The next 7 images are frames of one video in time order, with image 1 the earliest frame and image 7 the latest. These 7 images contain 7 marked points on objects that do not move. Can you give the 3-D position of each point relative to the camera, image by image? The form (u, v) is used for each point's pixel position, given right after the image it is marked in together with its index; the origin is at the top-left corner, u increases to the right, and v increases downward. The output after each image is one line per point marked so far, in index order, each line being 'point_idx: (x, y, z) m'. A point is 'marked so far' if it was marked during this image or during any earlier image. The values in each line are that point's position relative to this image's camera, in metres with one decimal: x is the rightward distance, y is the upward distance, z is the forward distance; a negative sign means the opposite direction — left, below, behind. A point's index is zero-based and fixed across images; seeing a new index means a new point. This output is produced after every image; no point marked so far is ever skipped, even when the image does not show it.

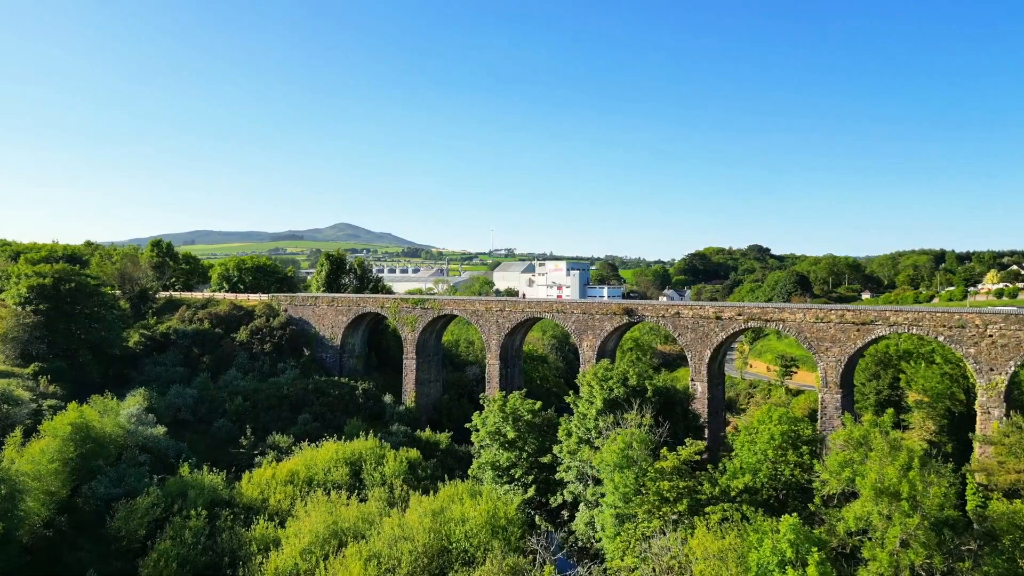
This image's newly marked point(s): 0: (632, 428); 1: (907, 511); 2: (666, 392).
0: (+2.9, -3.4, +17.5) m
1: (+7.4, -4.2, +13.5) m
2: (+4.3, -2.9, +19.8) m
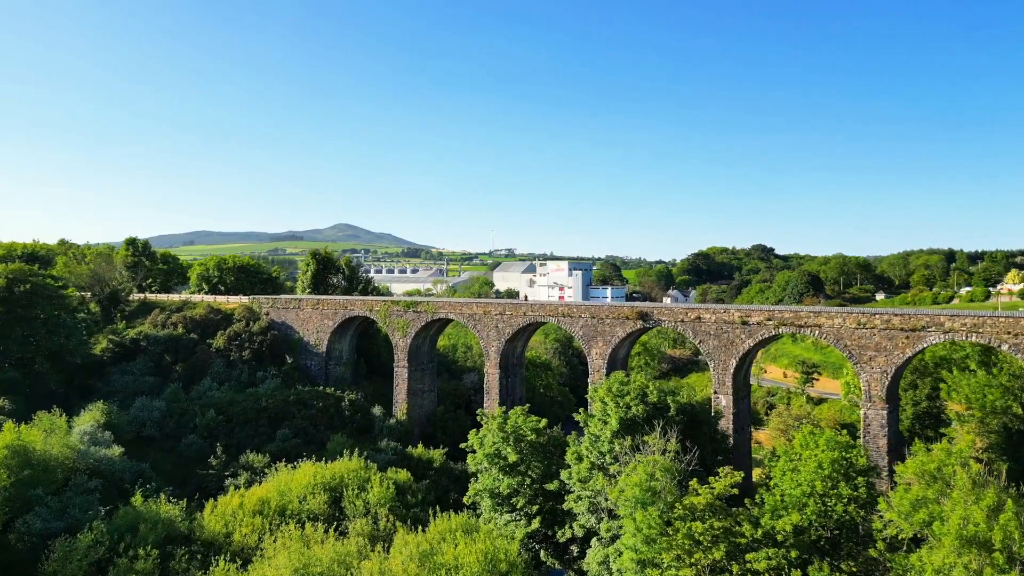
0: (+3.0, -3.5, +14.9) m
1: (+7.4, -4.2, +10.9) m
2: (+4.3, -2.9, +17.2) m
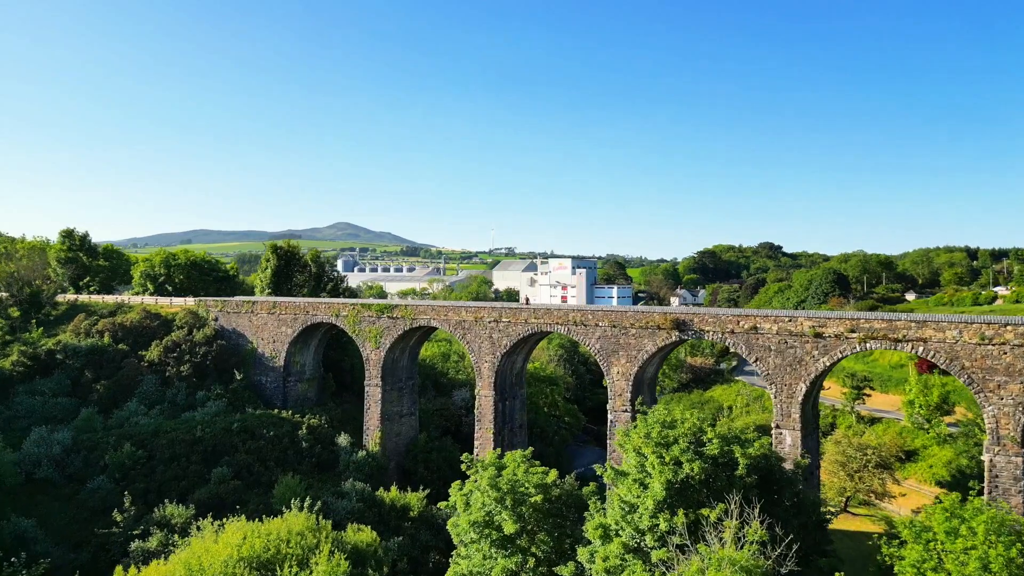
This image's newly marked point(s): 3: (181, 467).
0: (+2.9, -3.5, +9.7) m
1: (+7.4, -4.2, +5.7) m
2: (+4.2, -2.9, +12.0) m
3: (-8.9, -4.8, +19.4) m
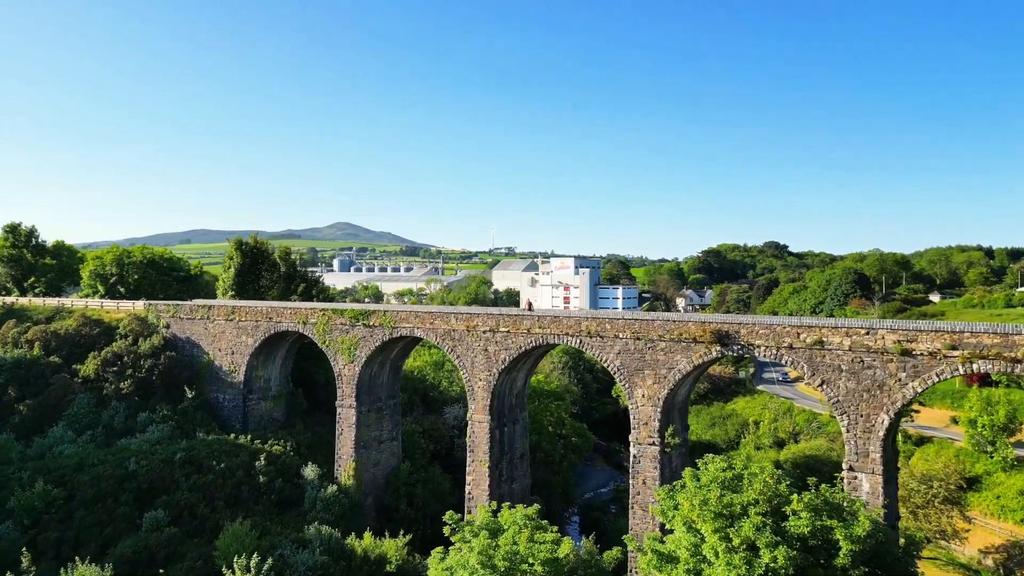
0: (+2.9, -3.6, +6.2) m
1: (+7.4, -4.3, +2.1) m
2: (+4.2, -3.0, +8.4) m
3: (-8.9, -4.9, +15.8) m
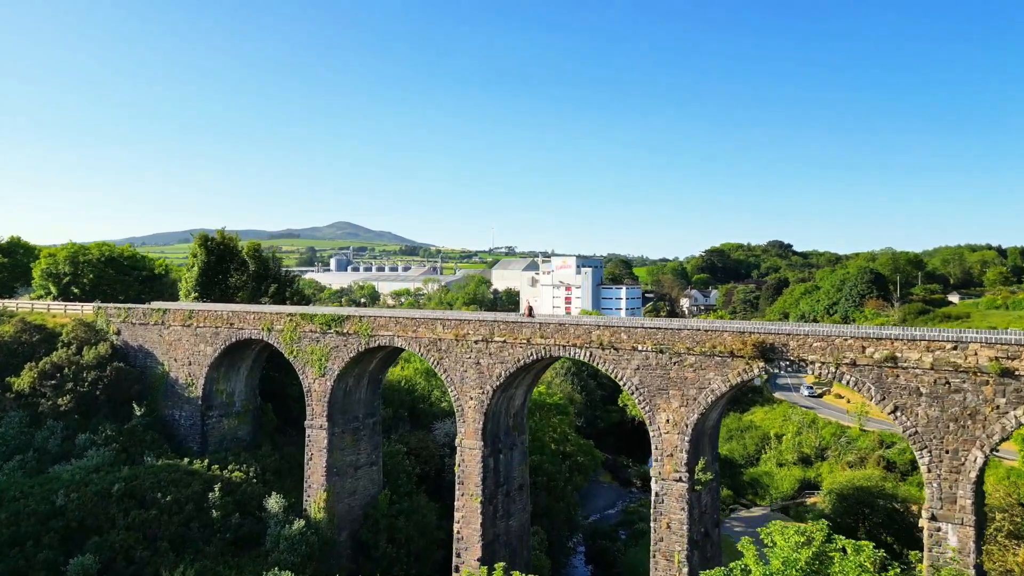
0: (+2.8, -3.6, +3.6) m
1: (+7.3, -4.4, -0.5) m
2: (+4.2, -3.0, +5.8) m
3: (-9.0, -4.9, +13.2) m
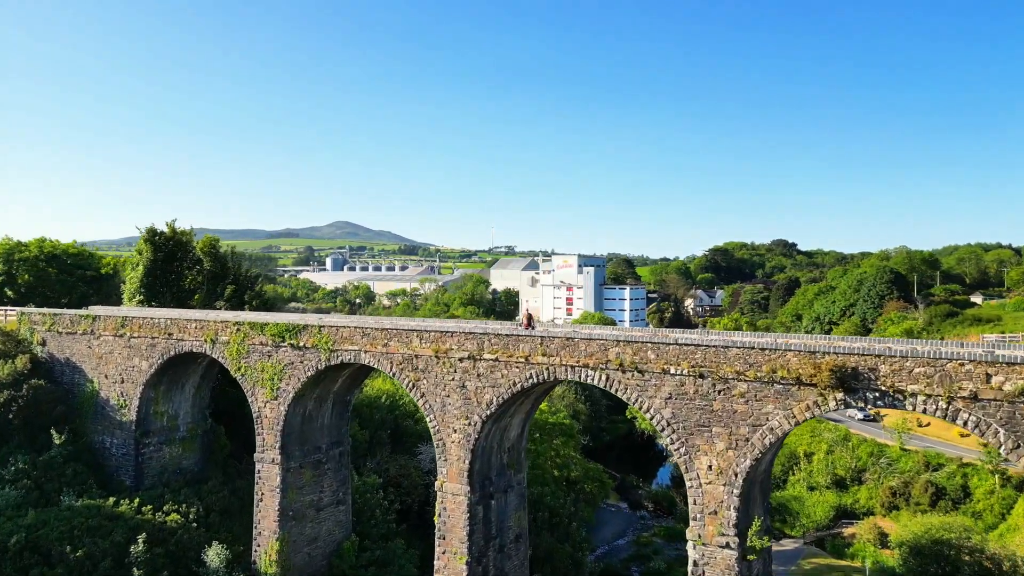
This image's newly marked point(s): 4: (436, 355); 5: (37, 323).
0: (+2.7, -3.7, +0.6) m
1: (+7.2, -4.4, -3.4) m
2: (+4.1, -3.1, +2.9) m
3: (-9.1, -5.0, +10.3) m
4: (-1.2, -1.1, +11.4) m
5: (-10.9, -0.8, +16.5) m
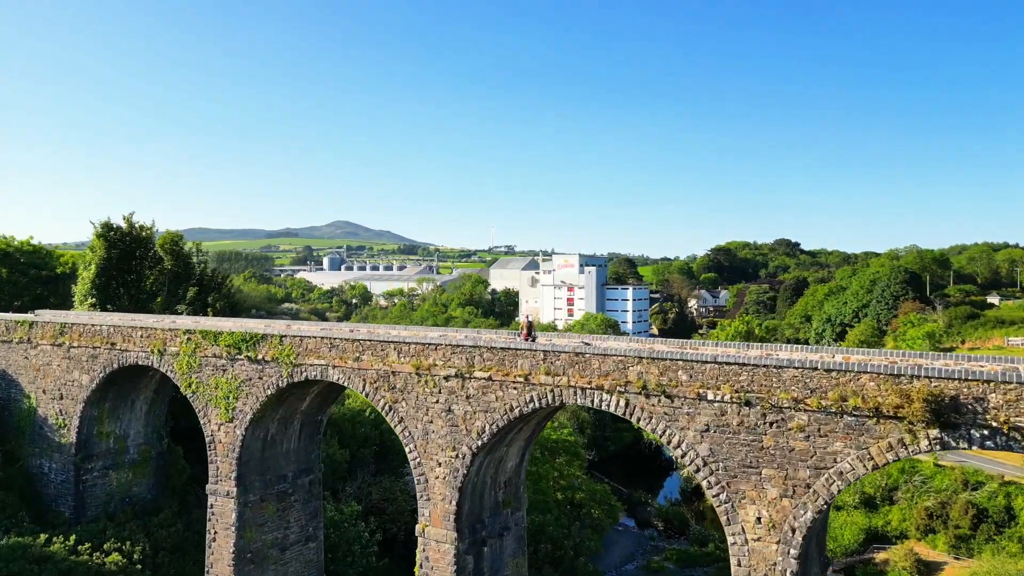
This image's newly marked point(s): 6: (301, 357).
0: (+2.7, -3.7, -1.3) m
1: (+7.2, -4.5, -5.4) m
2: (+4.0, -3.1, +0.9) m
3: (-9.1, -5.0, +8.3) m
4: (-1.2, -1.1, +9.5) m
5: (-10.9, -0.8, +14.5) m
6: (-3.0, -1.0, +10.4) m
